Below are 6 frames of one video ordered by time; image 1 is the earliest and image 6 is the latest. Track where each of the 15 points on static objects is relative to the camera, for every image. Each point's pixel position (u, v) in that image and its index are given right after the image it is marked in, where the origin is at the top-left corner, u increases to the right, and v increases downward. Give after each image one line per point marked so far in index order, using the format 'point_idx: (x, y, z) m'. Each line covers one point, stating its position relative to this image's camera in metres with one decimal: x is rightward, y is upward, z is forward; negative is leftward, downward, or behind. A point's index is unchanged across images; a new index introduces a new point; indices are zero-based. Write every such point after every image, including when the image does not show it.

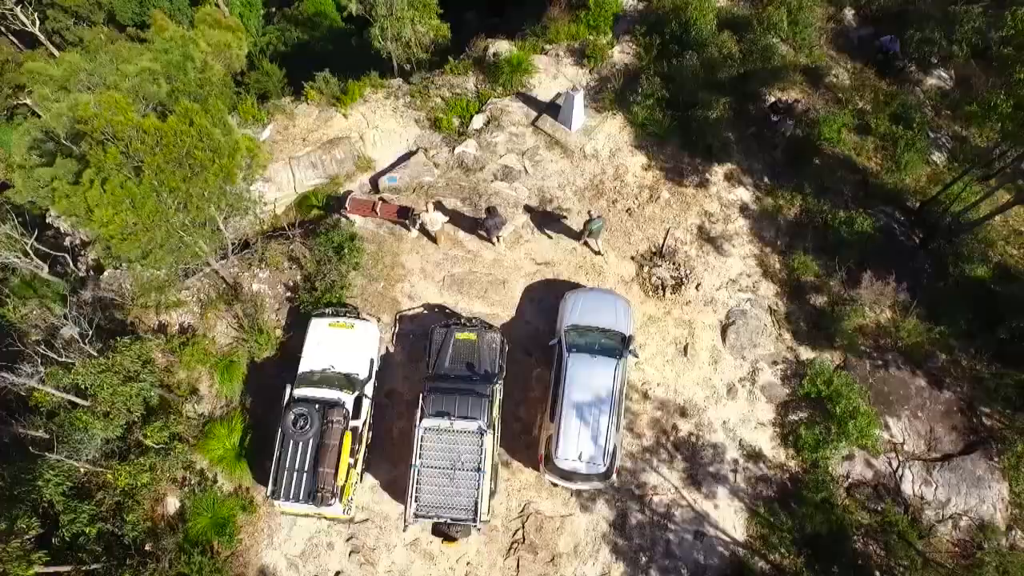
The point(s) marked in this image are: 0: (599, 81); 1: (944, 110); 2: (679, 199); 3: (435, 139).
0: (+2.1, +4.9, +16.7) m
1: (+10.7, +4.5, +17.3) m
2: (+3.7, +1.9, +15.3) m
3: (-1.8, +3.5, +16.3) m
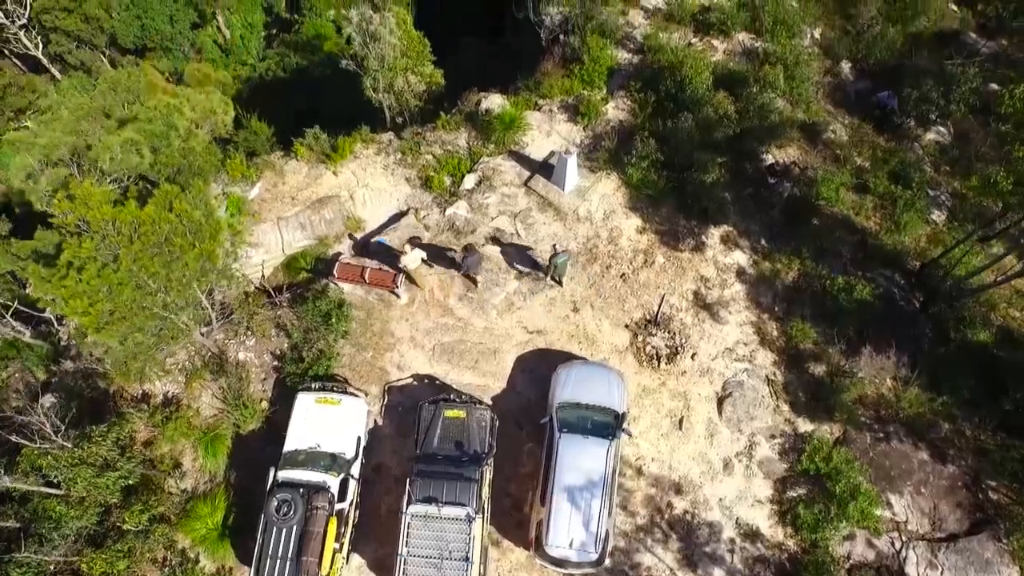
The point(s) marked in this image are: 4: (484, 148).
0: (+1.9, +3.5, +16.5) m
1: (+10.6, +3.0, +17.1) m
2: (+3.5, +0.5, +15.0) m
3: (-2.0, +2.0, +16.1) m
4: (-0.7, +3.3, +16.5) m
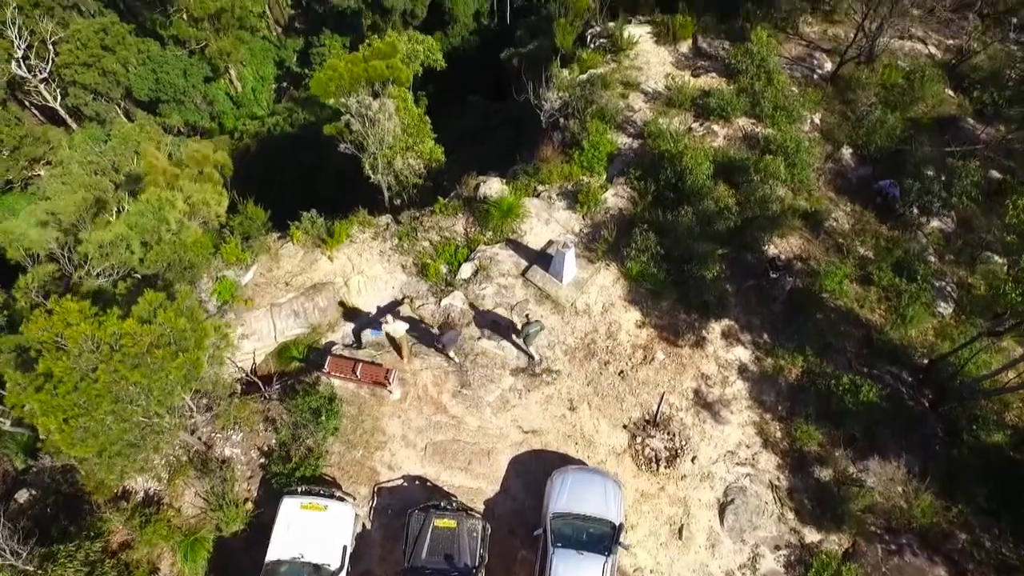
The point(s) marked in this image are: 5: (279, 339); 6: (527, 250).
0: (+1.9, +1.4, +16.3) m
1: (+10.5, +0.8, +16.8) m
2: (+3.4, -1.5, +14.6) m
3: (-2.1, 0.0, +15.8) m
4: (-0.7, +1.2, +16.3) m
5: (-5.2, -1.1, +15.5) m
6: (+0.3, +0.9, +16.0) m
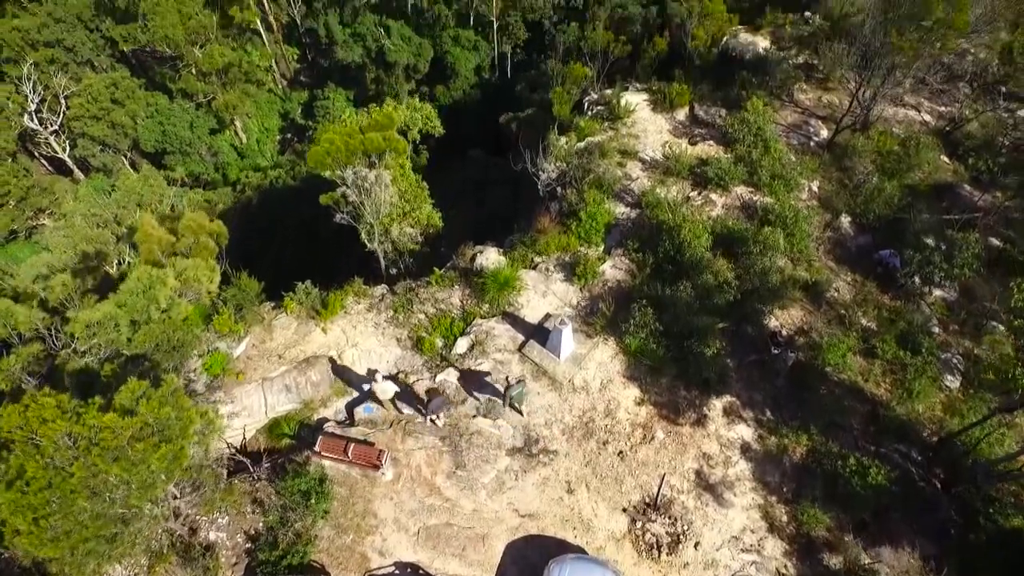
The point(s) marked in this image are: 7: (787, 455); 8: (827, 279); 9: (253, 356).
0: (+1.8, -0.3, +16.1) m
1: (+10.4, -0.9, +16.5) m
2: (+3.3, -3.1, +14.2) m
3: (-2.1, -1.7, +15.5) m
4: (-0.8, -0.5, +16.1) m
5: (-5.2, -2.8, +15.1) m
6: (+0.3, -0.8, +15.8) m
7: (+5.6, -3.4, +14.2) m
8: (+7.6, +0.2, +16.7) m
9: (-5.9, -1.5, +15.8) m
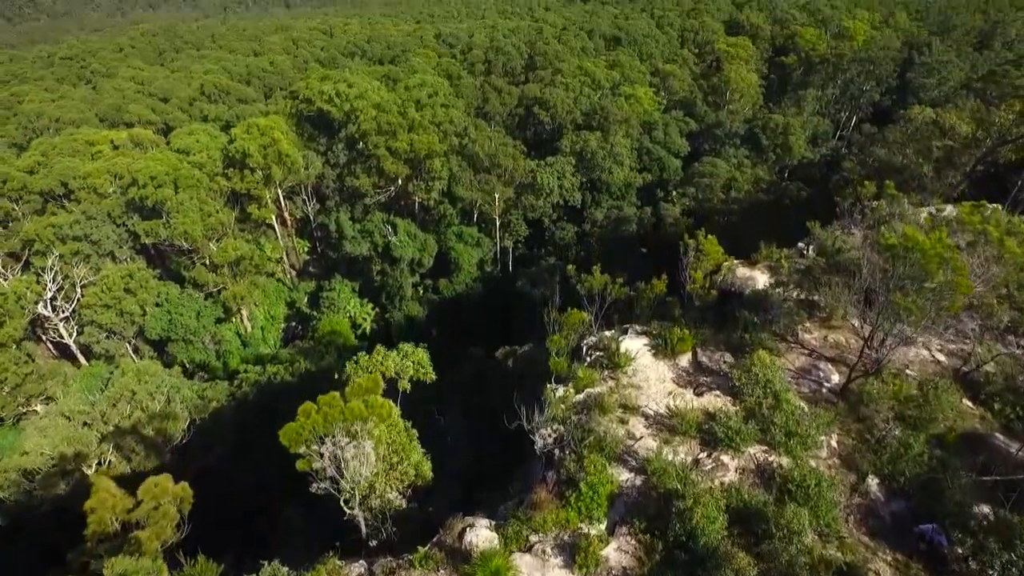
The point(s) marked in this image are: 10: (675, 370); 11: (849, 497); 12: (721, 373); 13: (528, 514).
0: (+1.6, -6.1, +14.0) m
1: (+10.3, -6.8, +14.3) m
2: (+3.2, -8.3, +11.5) m
3: (-2.3, -7.3, +13.1) m
4: (-1.0, -6.3, +14.0) m
5: (-5.4, -8.2, +12.5) m
6: (+0.1, -6.5, +13.6) m
7: (+5.4, -8.6, +11.4) m
8: (+7.4, -5.8, +14.8) m
9: (-6.0, -7.2, +13.5) m
10: (+4.5, -2.3, +19.4) m
11: (+7.9, -4.9, +16.2) m
12: (+5.7, -2.3, +19.2) m
13: (+0.4, -4.9, +15.4) m
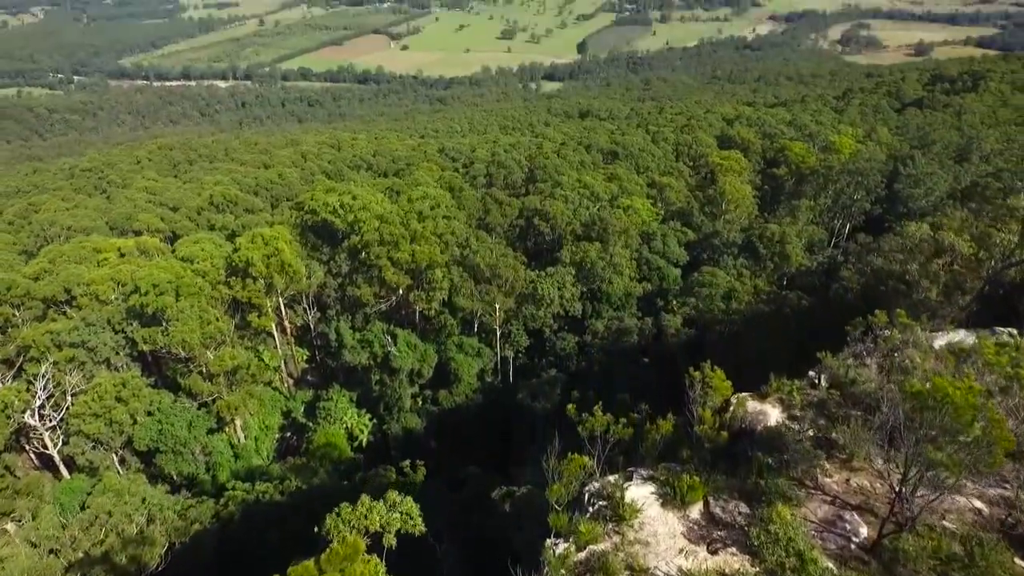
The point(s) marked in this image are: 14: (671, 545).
0: (+1.5, -8.9, +11.8) m
1: (+10.1, -9.6, +11.9) m
2: (+3.0, -10.7, +9.0) m
3: (-2.4, -9.9, +10.8) m
4: (-1.1, -9.0, +11.8) m
5: (-5.6, -10.7, +10.0) m
6: (0.0, -9.2, +11.3) m
7: (+5.3, -11.0, +8.8) m
8: (+7.3, -8.7, +12.6) m
9: (-6.2, -9.9, +11.1) m
10: (+4.4, -5.9, +17.7) m
11: (+7.7, -8.0, +14.2) m
12: (+5.6, -5.9, +17.4) m
13: (+0.2, -7.9, +13.3) m
14: (+3.9, -6.2, +17.0) m
